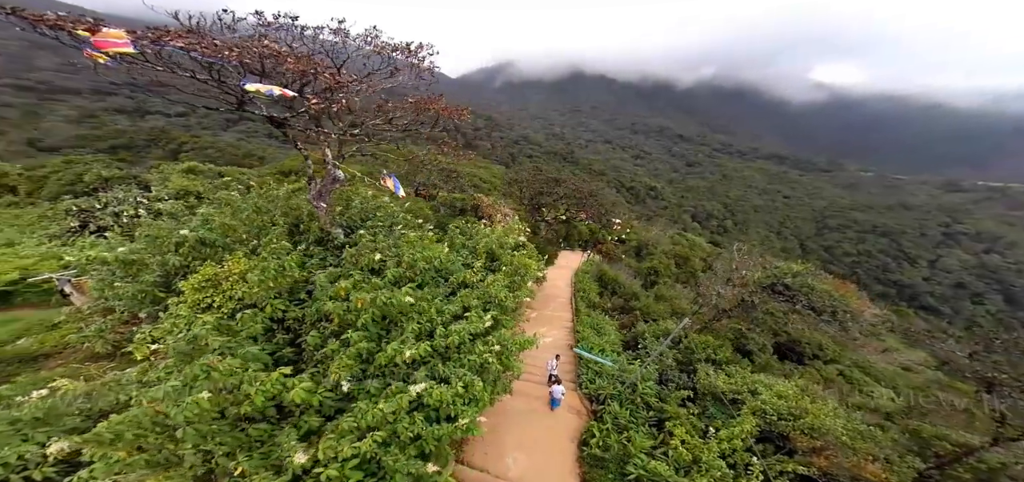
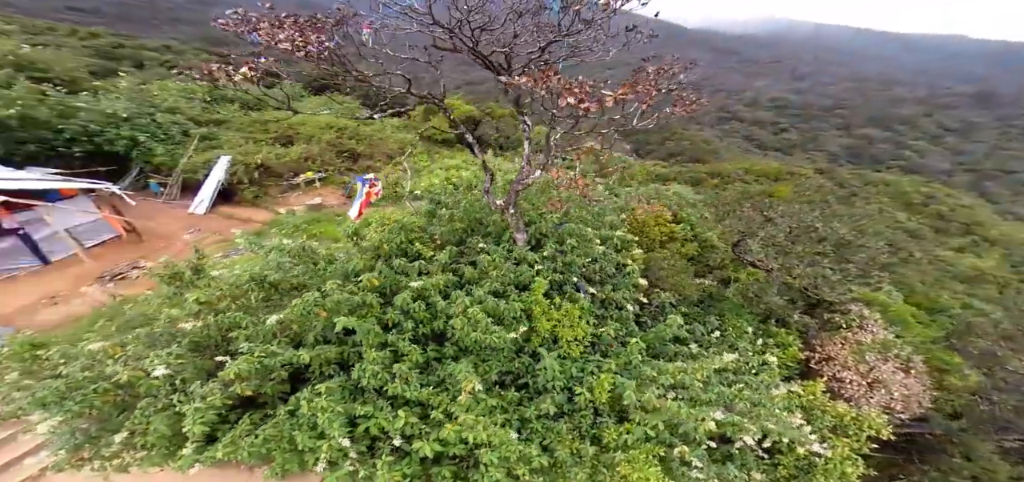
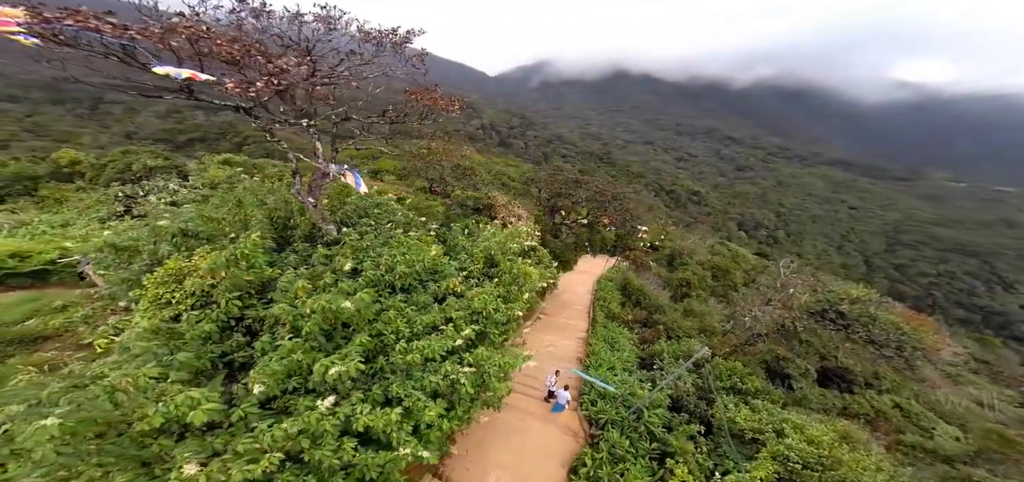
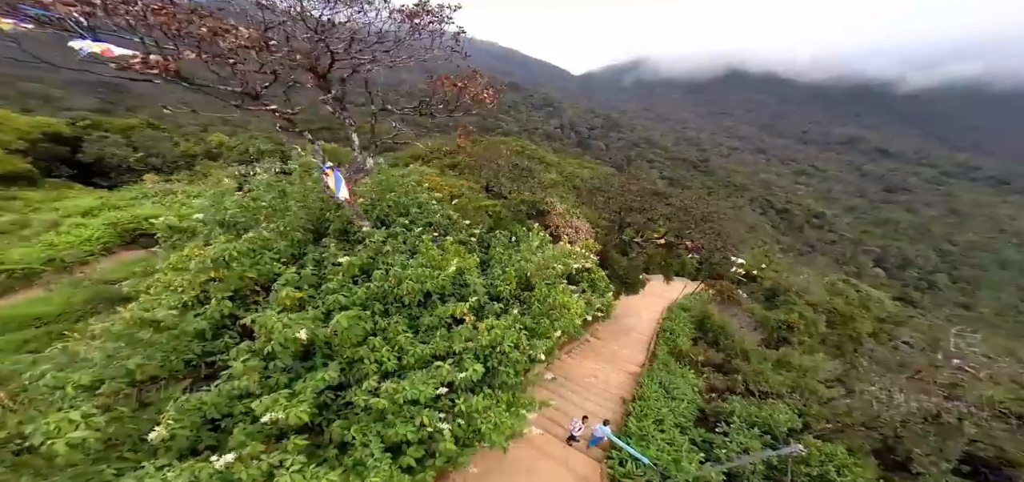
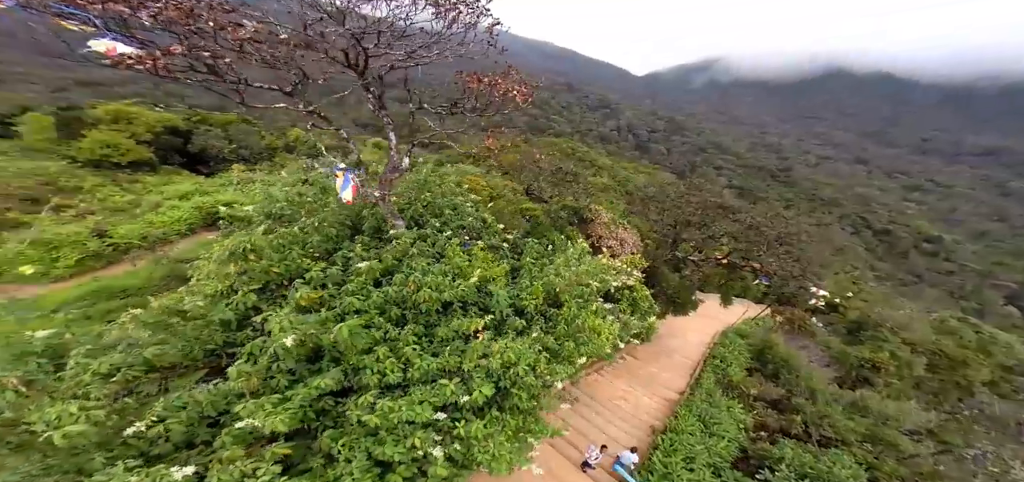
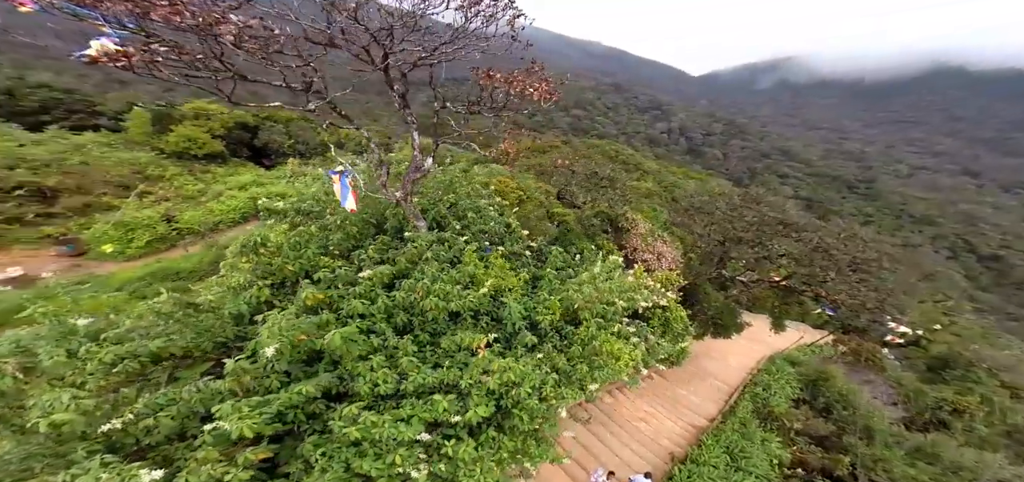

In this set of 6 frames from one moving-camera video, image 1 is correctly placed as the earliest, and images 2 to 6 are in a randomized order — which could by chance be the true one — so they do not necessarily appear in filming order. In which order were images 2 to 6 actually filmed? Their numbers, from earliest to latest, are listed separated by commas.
3, 4, 5, 6, 2
